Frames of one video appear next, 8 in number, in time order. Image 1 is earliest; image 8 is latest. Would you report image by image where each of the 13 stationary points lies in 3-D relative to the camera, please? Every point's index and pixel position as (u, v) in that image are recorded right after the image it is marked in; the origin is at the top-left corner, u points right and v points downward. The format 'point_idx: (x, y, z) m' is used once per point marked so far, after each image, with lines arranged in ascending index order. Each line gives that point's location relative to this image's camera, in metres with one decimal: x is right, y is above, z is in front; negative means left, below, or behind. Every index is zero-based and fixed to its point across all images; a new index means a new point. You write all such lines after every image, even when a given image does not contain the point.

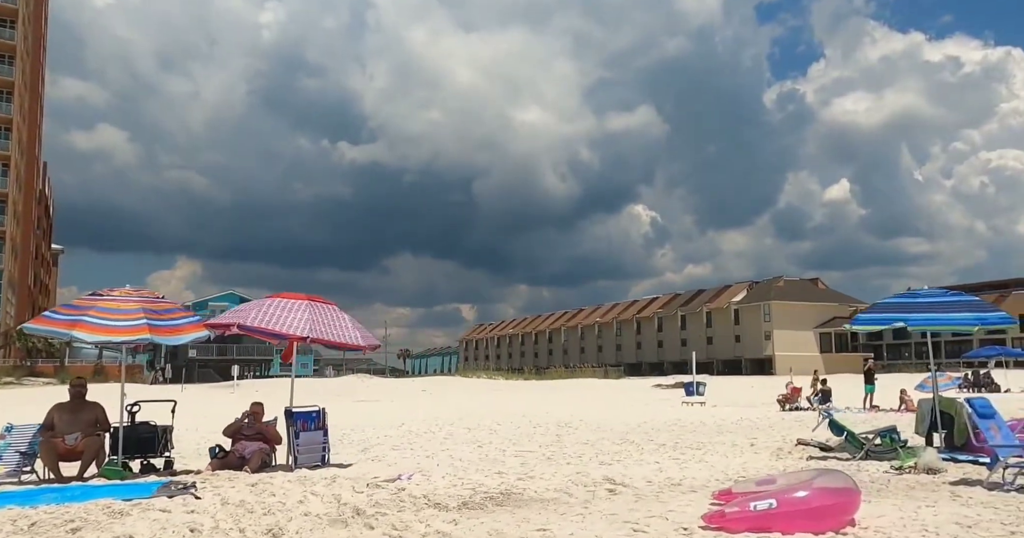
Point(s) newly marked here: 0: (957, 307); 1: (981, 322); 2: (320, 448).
0: (+6.2, -0.5, +11.0) m
1: (+6.3, -0.7, +10.7) m
2: (-2.6, -2.4, +10.5) m
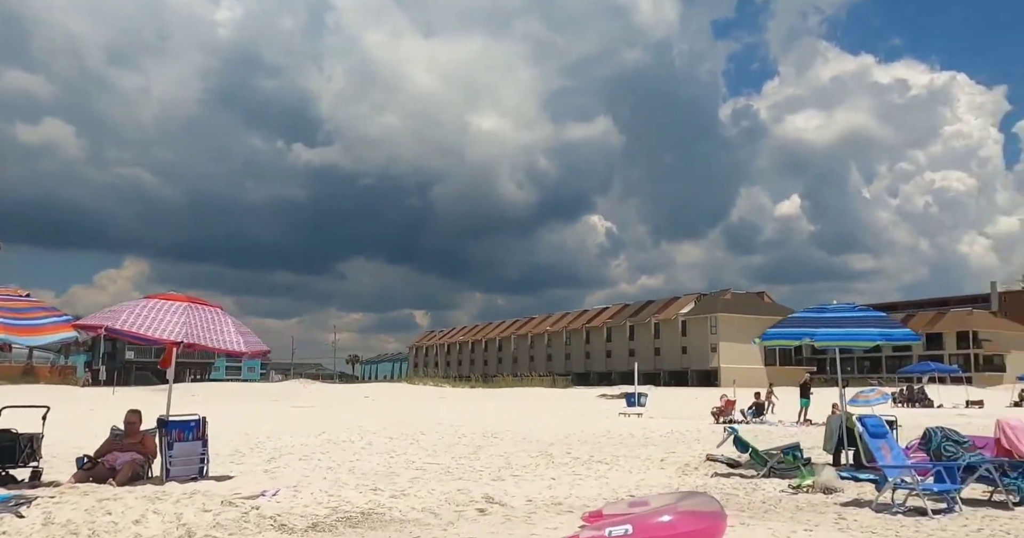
0: (+4.8, -0.7, +10.8) m
1: (+5.0, -0.9, +10.6) m
2: (-4.0, -2.4, +9.9) m
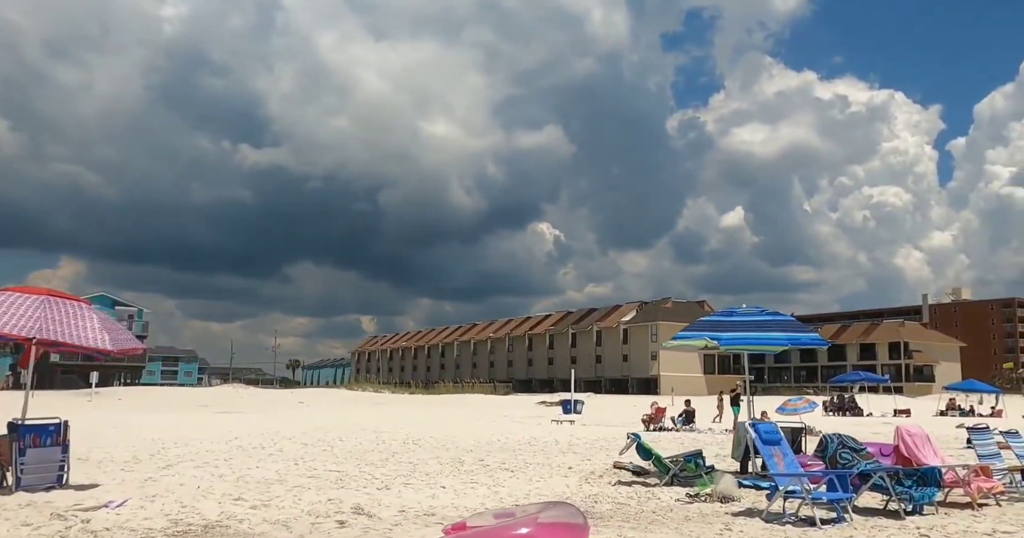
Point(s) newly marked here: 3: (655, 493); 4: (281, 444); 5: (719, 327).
0: (+3.4, -0.8, +10.6) m
1: (+3.6, -1.0, +10.3) m
2: (-5.3, -2.3, +9.0) m
3: (+1.6, -2.6, +9.1) m
4: (-5.7, -4.3, +19.4) m
5: (+2.8, -0.8, +10.7) m
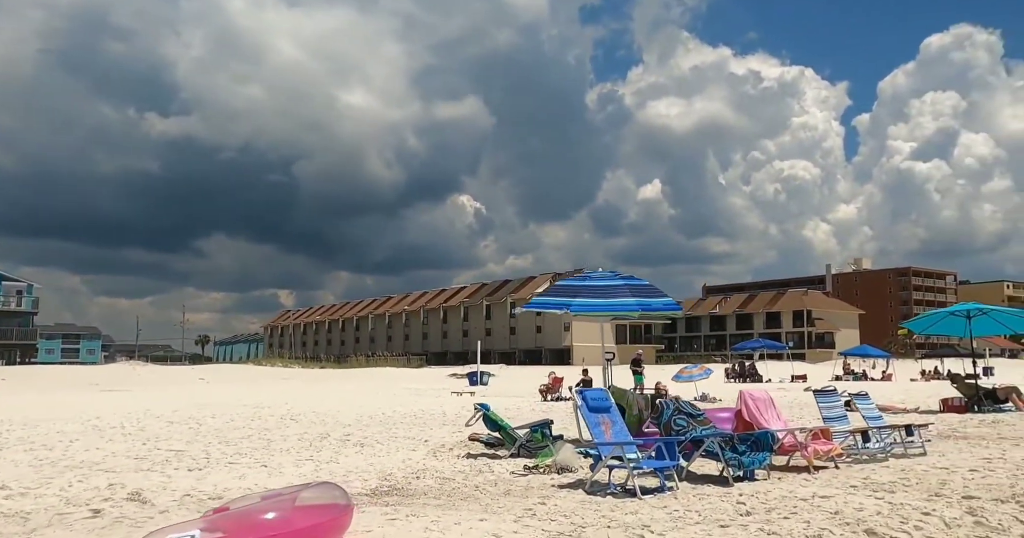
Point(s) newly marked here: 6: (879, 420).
0: (+1.4, -0.3, +10.2) m
1: (+1.6, -0.5, +10.0) m
2: (-7.1, -1.9, +7.9) m
3: (-0.2, -2.2, +8.6) m
4: (-8.5, -3.6, +18.2) m
5: (+0.7, -0.3, +10.3) m
6: (+4.7, -1.9, +10.1) m
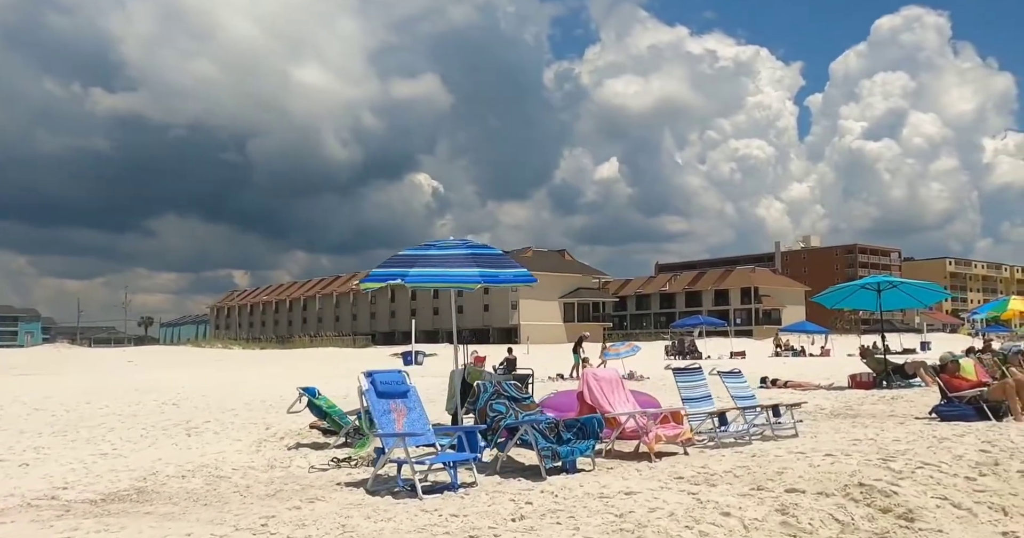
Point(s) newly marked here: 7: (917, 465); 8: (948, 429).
0: (-0.6, +0.1, +9.2) m
1: (-0.3, -0.1, +9.0) m
2: (-8.9, -1.6, +6.5) m
3: (-2.1, -1.8, +7.6) m
4: (-10.8, -3.0, +16.8) m
5: (-1.2, +0.1, +9.2) m
6: (+2.8, -1.5, +9.3) m
7: (+3.5, -1.7, +6.7) m
8: (+5.3, -1.9, +9.5) m
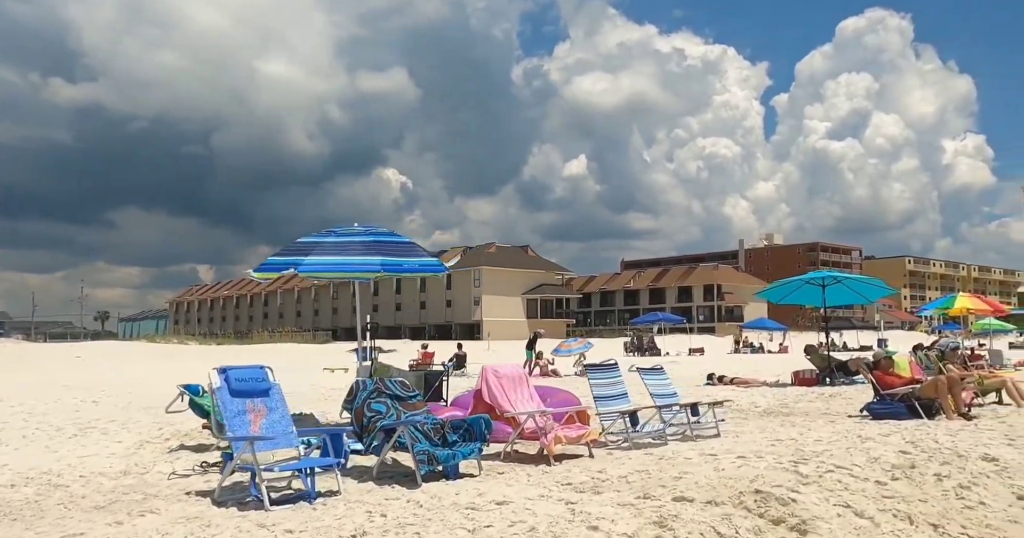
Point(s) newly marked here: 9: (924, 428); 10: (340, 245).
0: (-1.6, +0.2, +8.6) m
1: (-1.3, 0.0, +8.3) m
2: (-9.9, -1.4, +5.6) m
3: (-3.1, -1.7, +6.9) m
4: (-12.2, -2.8, +15.8) m
5: (-2.2, +0.2, +8.6) m
6: (+1.8, -1.4, +8.8) m
7: (+2.5, -1.6, +6.2) m
8: (+4.2, -1.8, +9.1) m
9: (+4.6, -1.8, +8.7) m
10: (-1.8, +0.3, +8.6) m
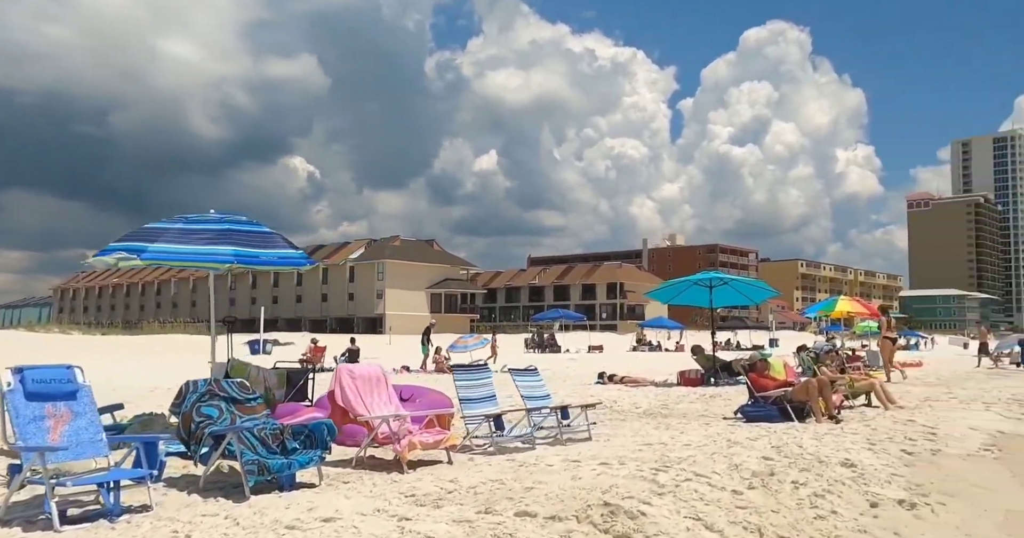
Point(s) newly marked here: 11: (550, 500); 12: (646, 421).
0: (-3.0, +0.3, +7.9) m
1: (-2.7, +0.1, +7.7) m
2: (-10.9, -1.2, +4.0) m
3: (-4.3, -1.6, +6.1) m
4: (-14.4, -2.4, +13.9) m
5: (-3.6, +0.3, +7.8) m
6: (+0.3, -1.4, +8.5) m
7: (+1.3, -1.6, +6.0) m
8: (+2.7, -1.9, +9.0) m
9: (+3.1, -1.8, +8.7) m
10: (-3.2, +0.4, +7.9) m
11: (+0.3, -1.5, +5.0) m
12: (+1.8, -2.0, +10.2) m
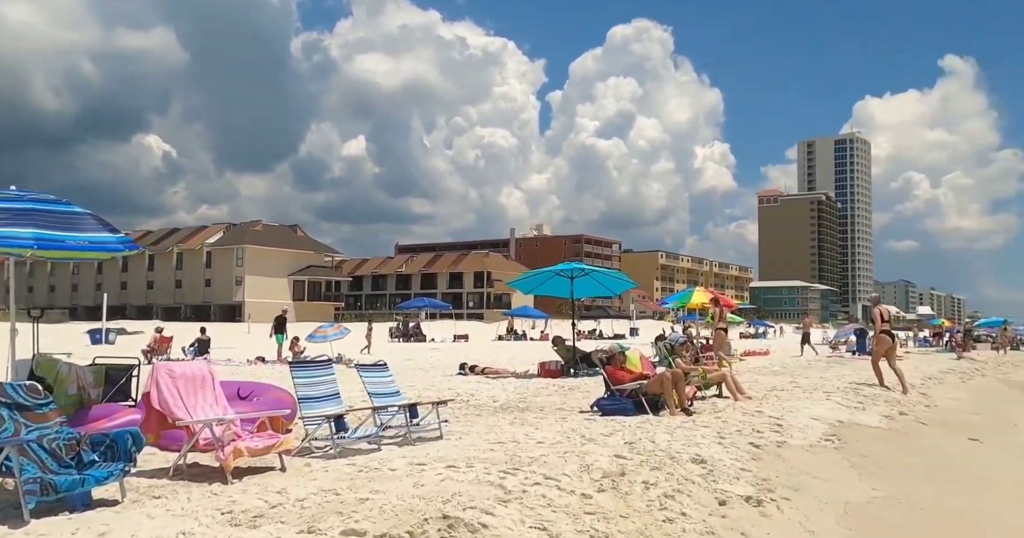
0: (-4.3, +0.5, +6.8) m
1: (-4.0, +0.3, +6.7) m
2: (-11.5, -1.0, +1.7) m
3: (-5.4, -1.5, +4.9) m
4: (-16.6, -2.1, +10.9) m
5: (-5.0, +0.5, +6.6) m
6: (-1.2, -1.3, +8.0) m
7: (+0.2, -1.5, +5.7) m
8: (+1.0, -1.8, +8.9) m
9: (+1.5, -1.7, +8.7) m
10: (-4.6, +0.5, +6.8) m
11: (-0.7, -1.4, +4.6) m
12: (-0.1, -1.9, +9.9) m
